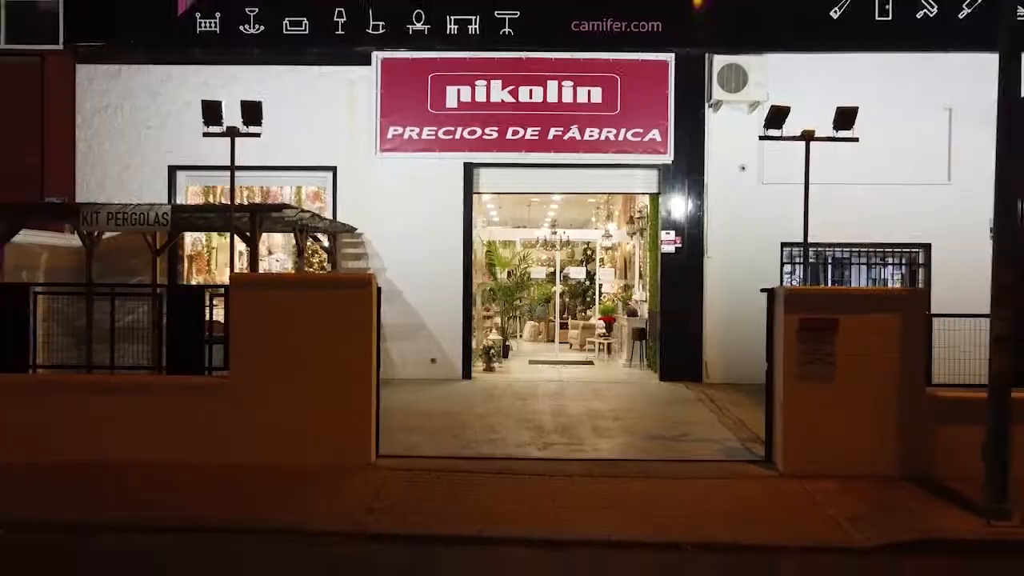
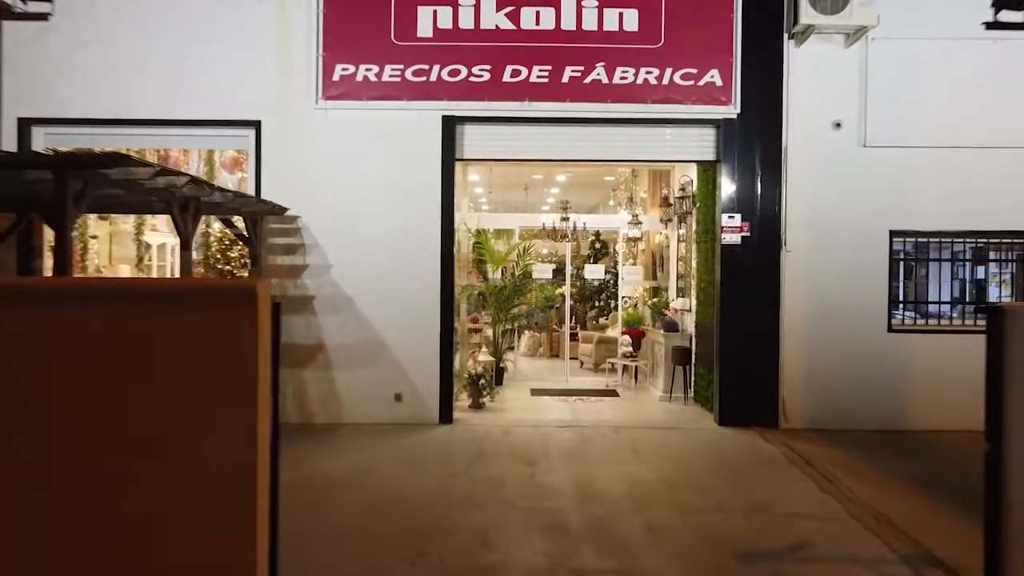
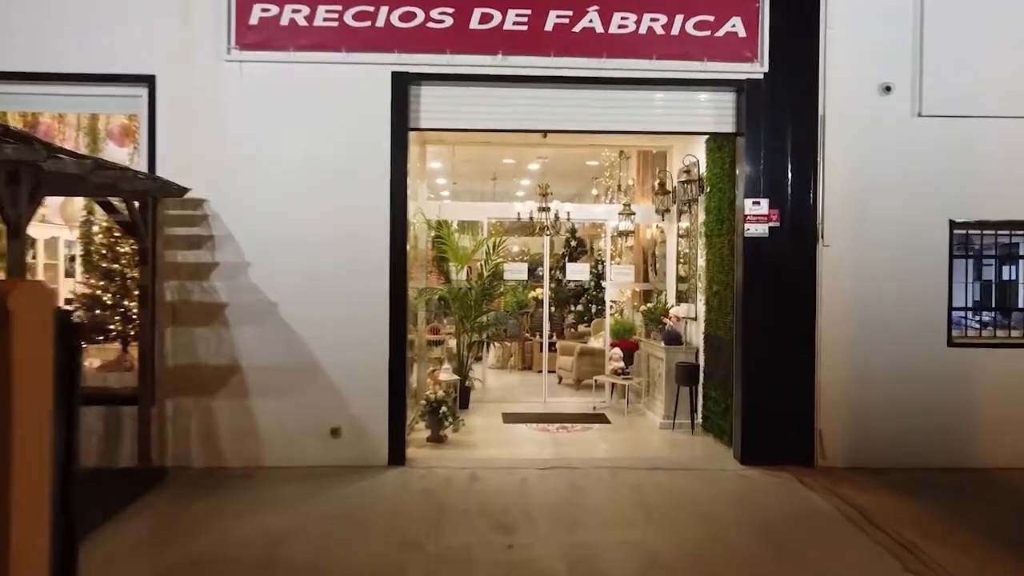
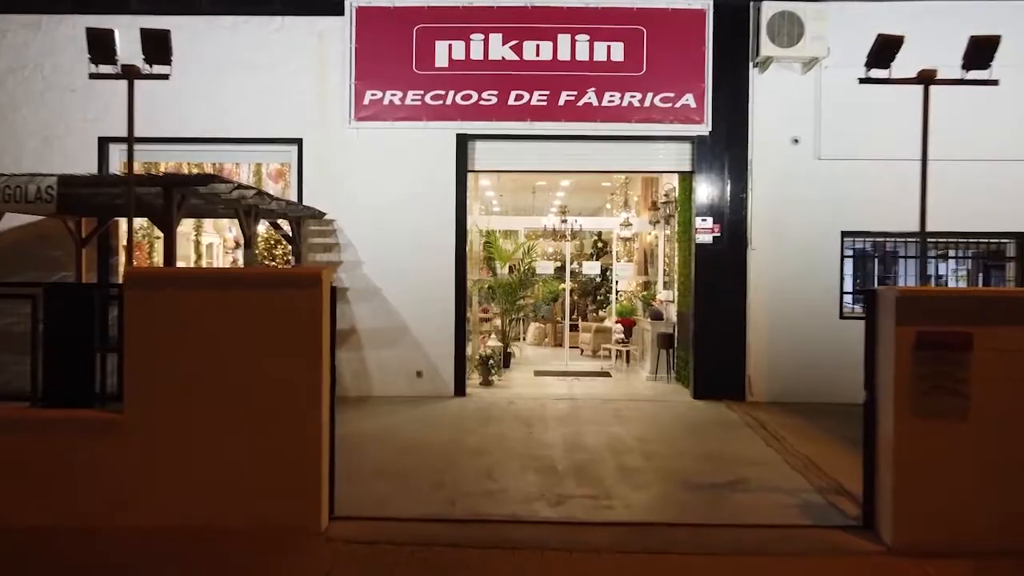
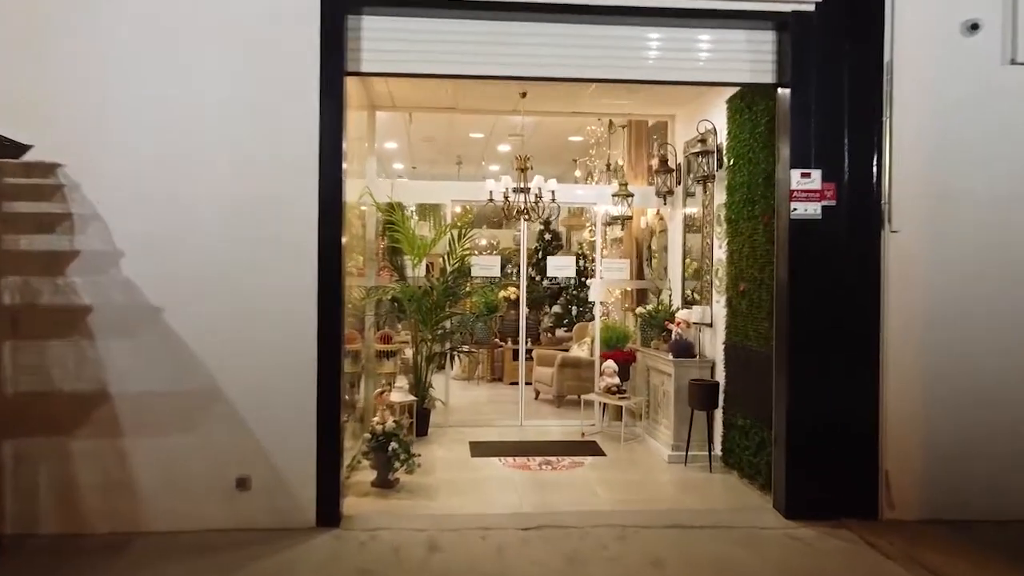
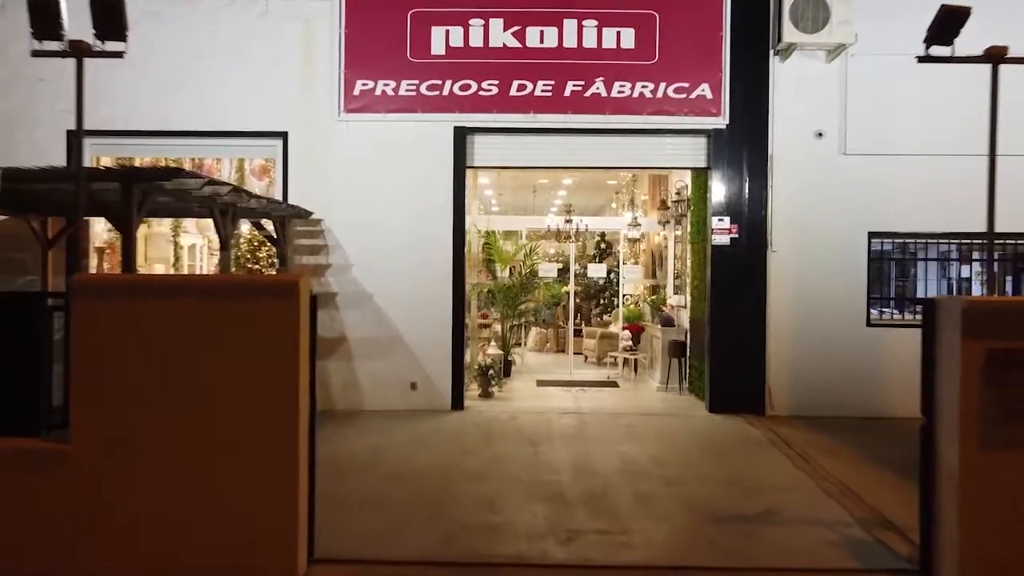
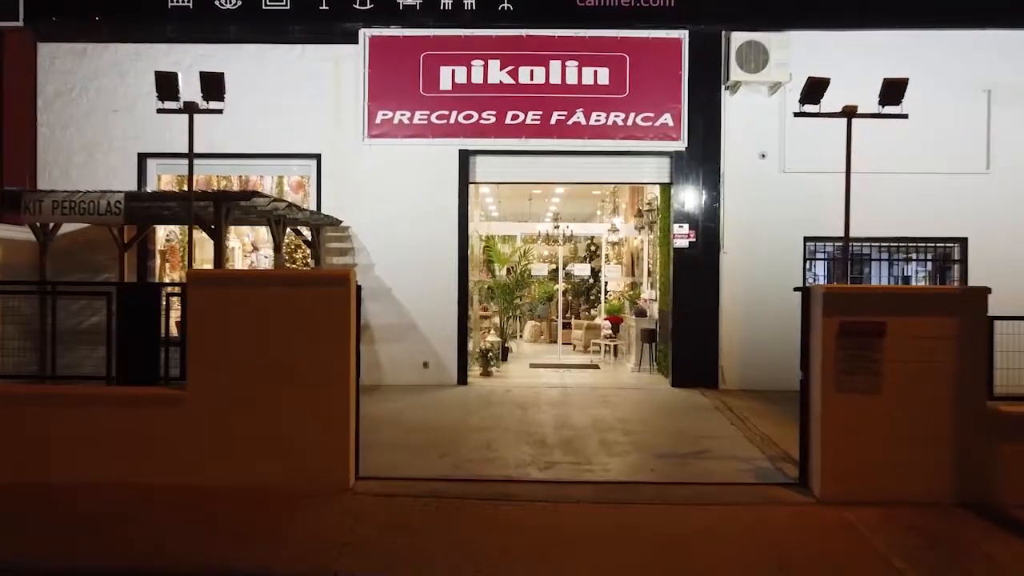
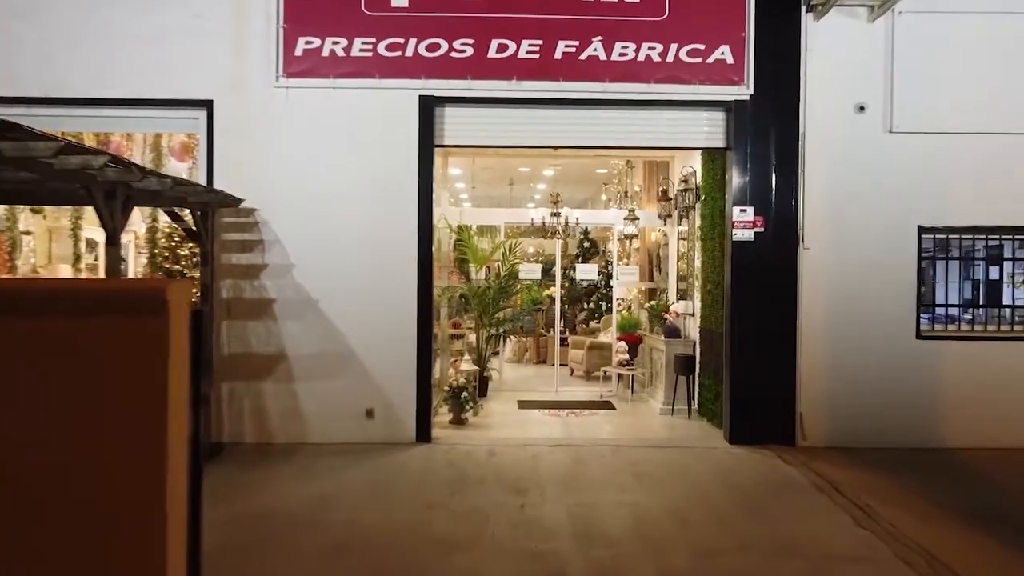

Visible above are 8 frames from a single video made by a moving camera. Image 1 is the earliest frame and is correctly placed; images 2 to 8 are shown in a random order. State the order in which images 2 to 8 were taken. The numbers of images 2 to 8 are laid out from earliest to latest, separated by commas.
7, 4, 6, 2, 8, 3, 5
